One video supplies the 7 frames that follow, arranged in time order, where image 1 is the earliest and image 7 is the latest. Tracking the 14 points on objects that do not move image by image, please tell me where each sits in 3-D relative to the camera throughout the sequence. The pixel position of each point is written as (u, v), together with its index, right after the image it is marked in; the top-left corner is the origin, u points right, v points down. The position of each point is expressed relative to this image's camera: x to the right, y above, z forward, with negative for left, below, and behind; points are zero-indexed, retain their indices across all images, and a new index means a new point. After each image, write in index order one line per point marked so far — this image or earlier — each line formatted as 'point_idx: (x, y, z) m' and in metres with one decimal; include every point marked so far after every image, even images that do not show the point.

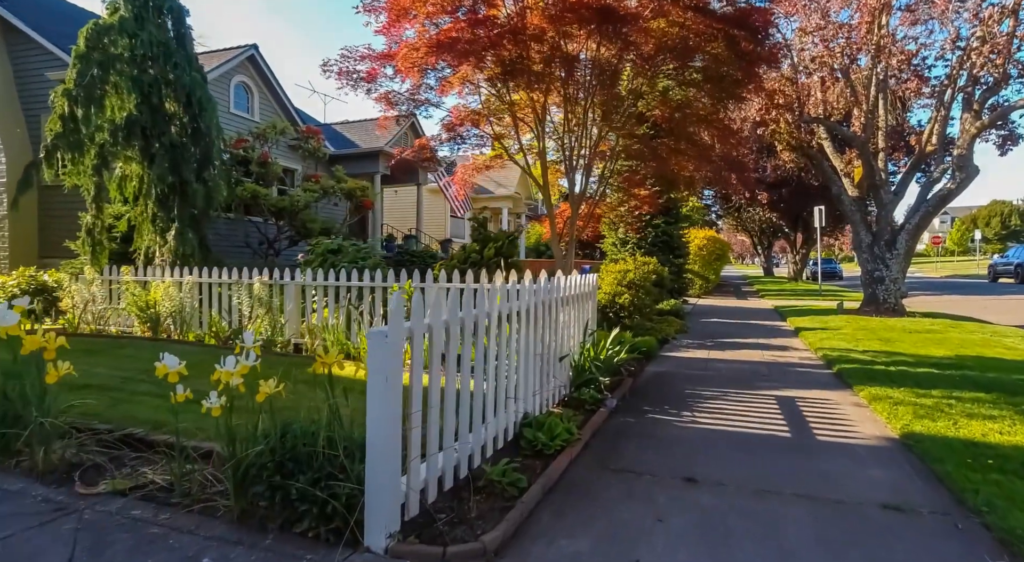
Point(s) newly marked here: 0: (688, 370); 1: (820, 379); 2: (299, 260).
0: (+2.1, -1.1, +8.2) m
1: (+3.3, -1.1, +7.4) m
2: (-2.9, +0.3, +9.5) m
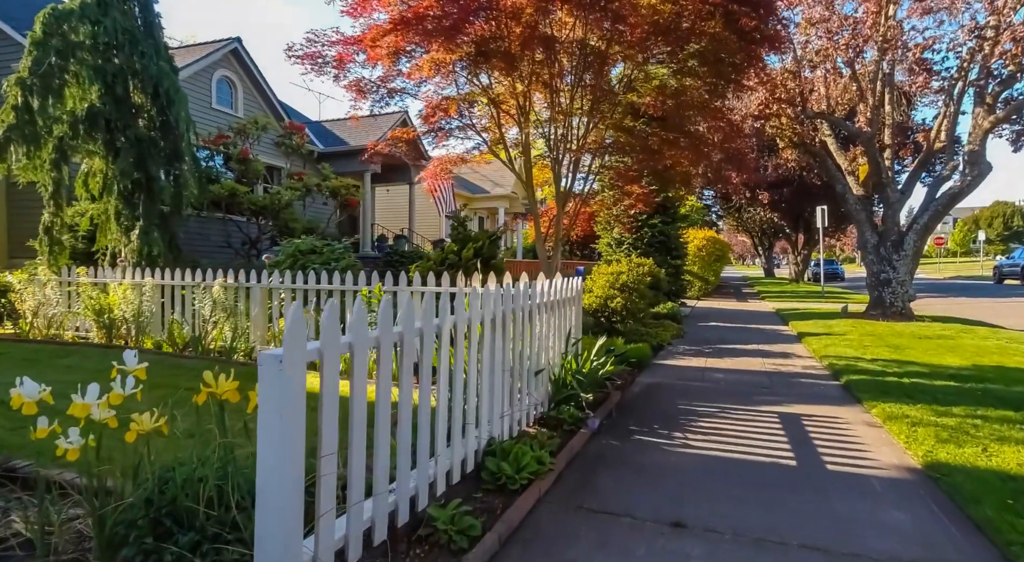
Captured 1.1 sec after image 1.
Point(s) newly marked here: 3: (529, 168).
0: (+1.9, -1.1, +7.6) m
1: (+3.1, -1.1, +6.8) m
2: (-3.1, +0.2, +8.9) m
3: (+0.2, +1.4, +8.3) m
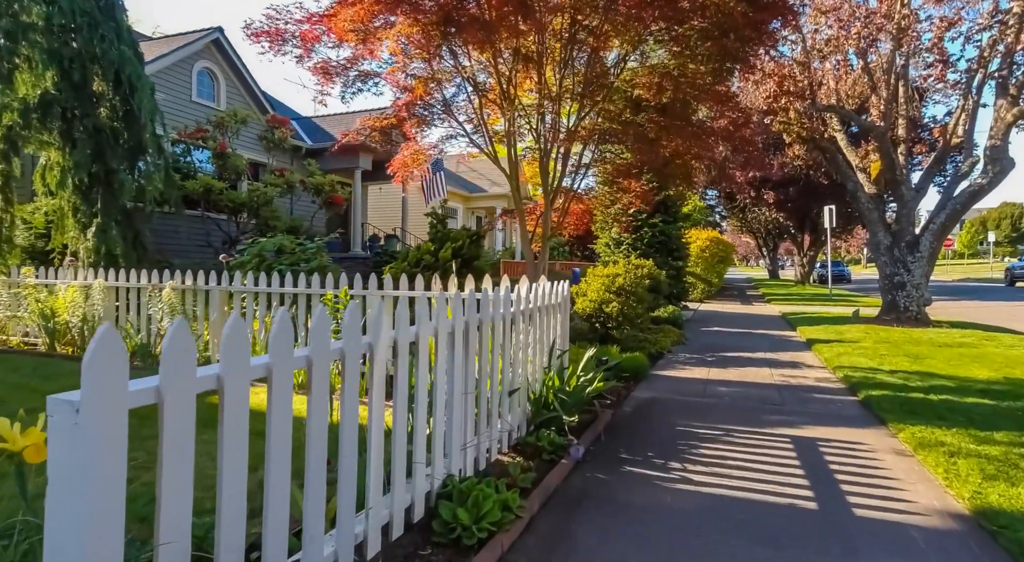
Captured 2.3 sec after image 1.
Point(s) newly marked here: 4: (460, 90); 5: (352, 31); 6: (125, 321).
0: (+1.7, -1.1, +6.9) m
1: (+2.9, -1.1, +6.0) m
2: (-3.3, +0.2, +8.2) m
3: (0.0, +1.3, +7.6) m
4: (-0.5, +2.0, +7.4) m
5: (-1.4, +2.3, +6.3) m
6: (-4.3, -0.4, +7.7) m
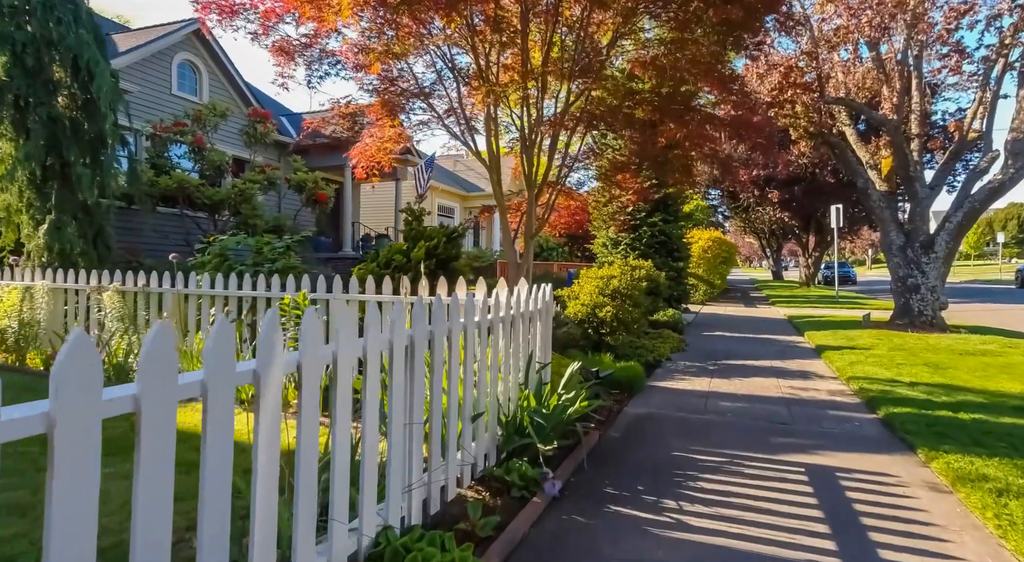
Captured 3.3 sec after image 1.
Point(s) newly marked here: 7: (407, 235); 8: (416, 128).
0: (+1.5, -1.2, +6.2) m
1: (+2.7, -1.2, +5.3) m
2: (-3.5, +0.2, +7.5) m
3: (-0.2, +1.3, +6.9) m
4: (-0.7, +2.0, +6.7) m
5: (-1.6, +2.2, +5.6) m
6: (-4.5, -0.5, +7.1) m
7: (-1.0, +0.5, +6.9) m
8: (-0.9, +1.5, +7.0) m
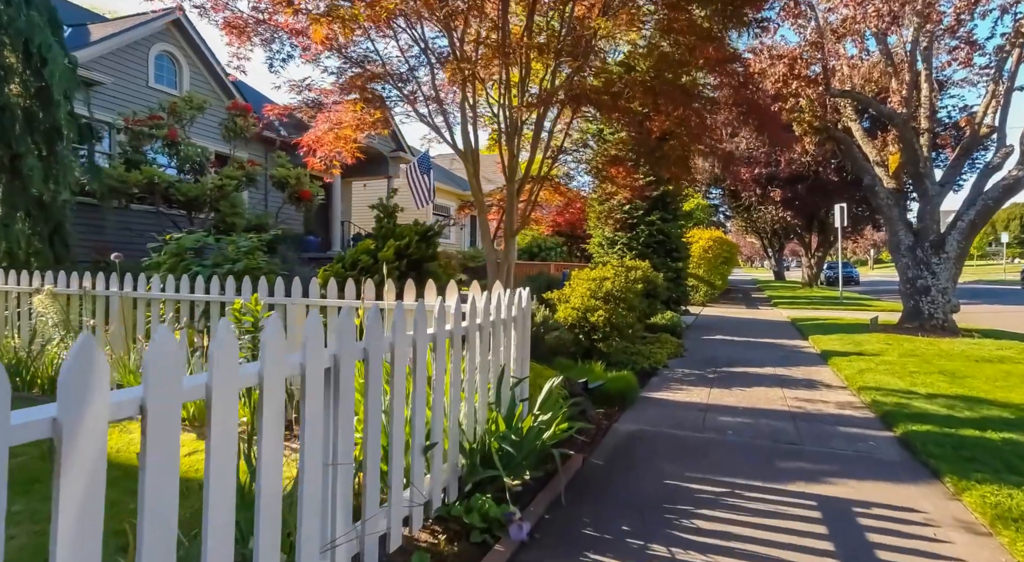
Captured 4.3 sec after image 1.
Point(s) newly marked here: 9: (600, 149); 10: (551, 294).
0: (+1.3, -1.2, +5.6) m
1: (+2.5, -1.2, +4.7) m
2: (-3.7, +0.2, +6.9) m
3: (-0.3, +1.3, +6.3) m
4: (-0.9, +2.0, +6.1) m
5: (-1.8, +2.2, +5.0) m
6: (-4.7, -0.5, +6.5) m
7: (-1.2, +0.4, +6.3) m
8: (-1.1, +1.5, +6.4) m
9: (+0.9, +1.4, +7.2) m
10: (+0.5, -0.2, +8.7) m
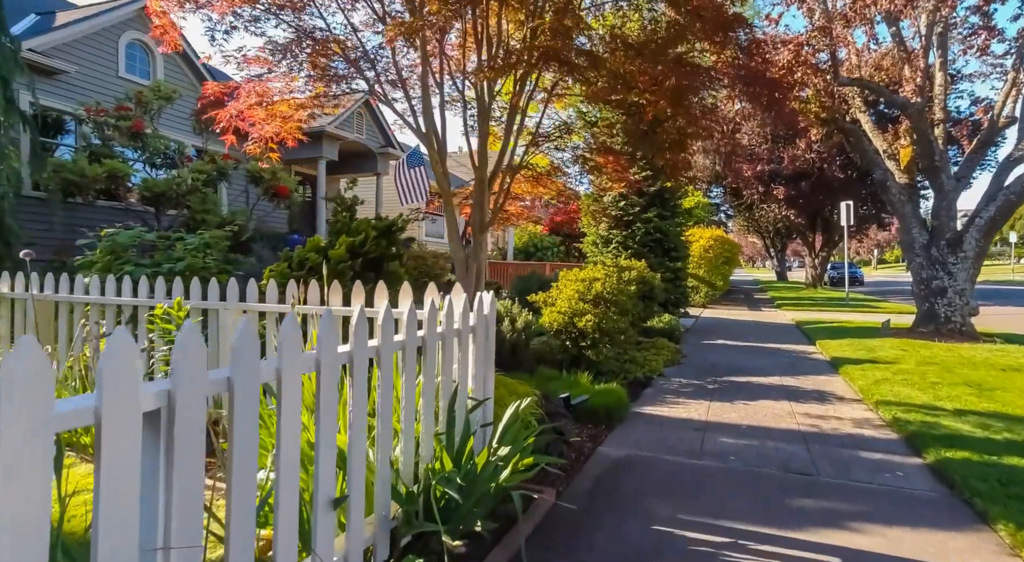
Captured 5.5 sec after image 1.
0: (+1.1, -1.2, +4.8) m
1: (+2.3, -1.2, +4.0) m
2: (-3.9, +0.2, +6.2) m
3: (-0.5, +1.3, +5.6) m
4: (-1.1, +2.0, +5.3) m
5: (-2.0, +2.2, +4.3) m
6: (-4.9, -0.5, +5.7) m
7: (-1.4, +0.4, +5.5) m
8: (-1.3, +1.5, +5.6) m
9: (+0.7, +1.3, +6.5) m
10: (+0.3, -0.2, +7.9) m
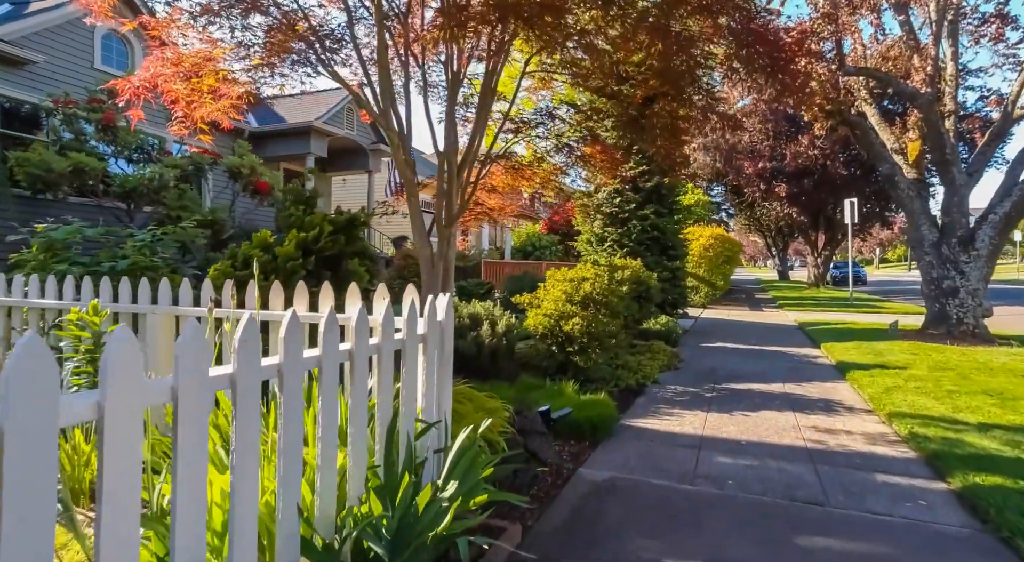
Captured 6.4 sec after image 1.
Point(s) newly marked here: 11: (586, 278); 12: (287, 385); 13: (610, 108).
0: (+0.9, -1.2, +4.3) m
1: (+2.1, -1.2, +3.4) m
2: (-4.1, +0.2, +5.6) m
3: (-0.7, +1.3, +5.0) m
4: (-1.3, +2.0, +4.8) m
5: (-2.2, +2.2, +3.7) m
6: (-5.1, -0.5, +5.2) m
7: (-1.6, +0.4, +5.0) m
8: (-1.5, +1.5, +5.1) m
9: (+0.5, +1.3, +5.9) m
10: (+0.1, -0.2, +7.4) m
11: (+0.7, 0.0, +7.0) m
12: (-0.7, -0.3, +2.2) m
13: (+0.7, +1.4, +5.6) m
